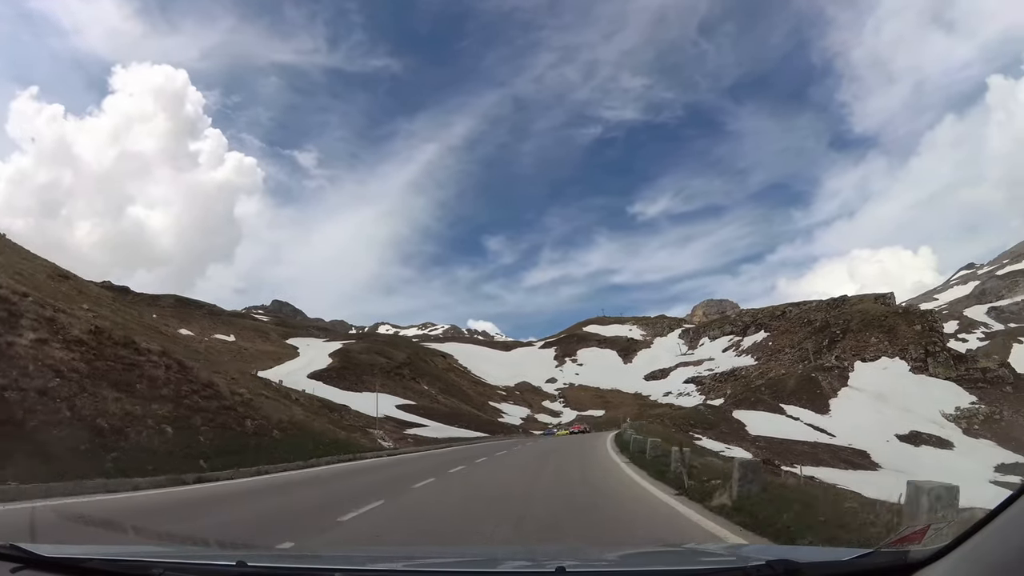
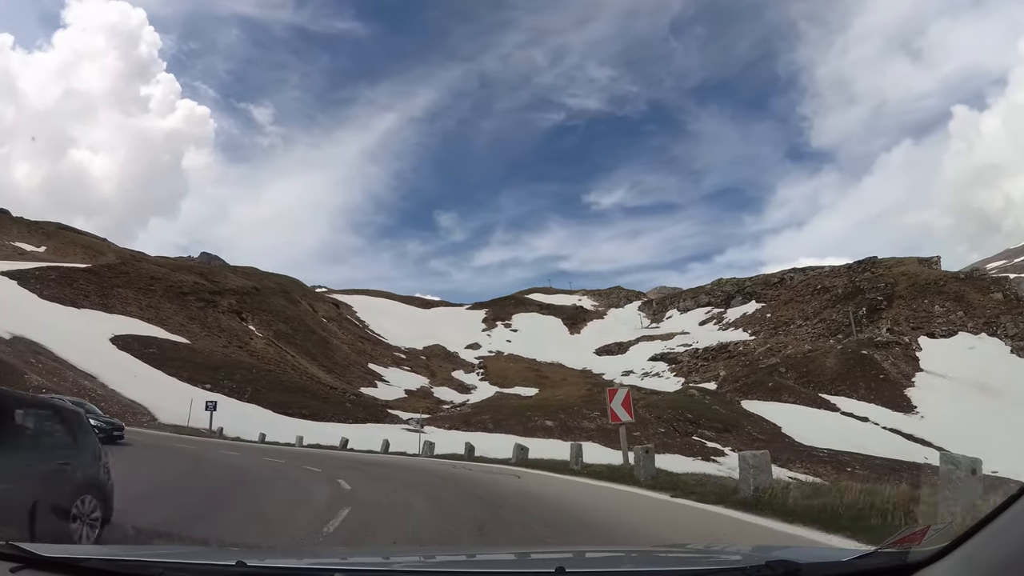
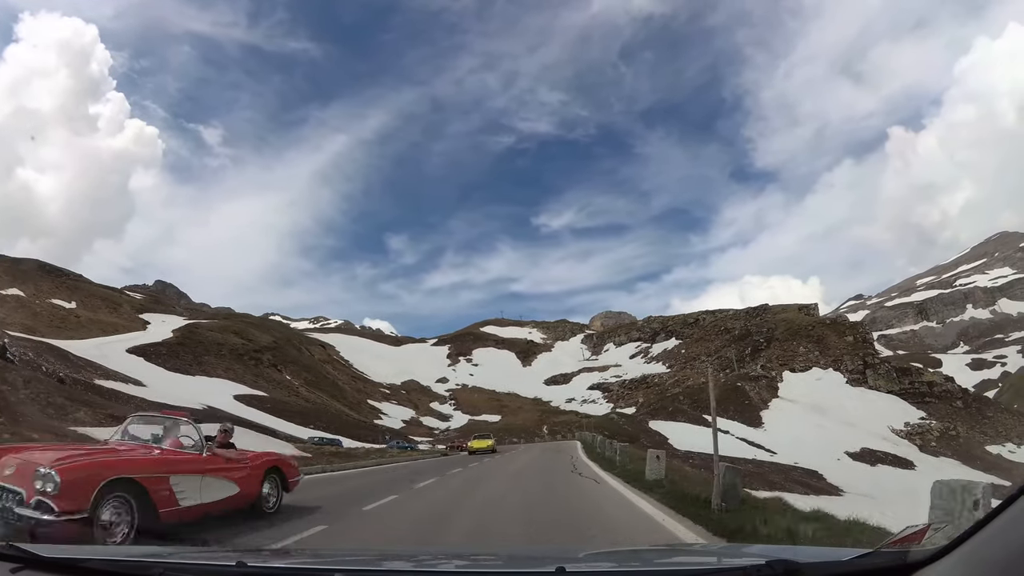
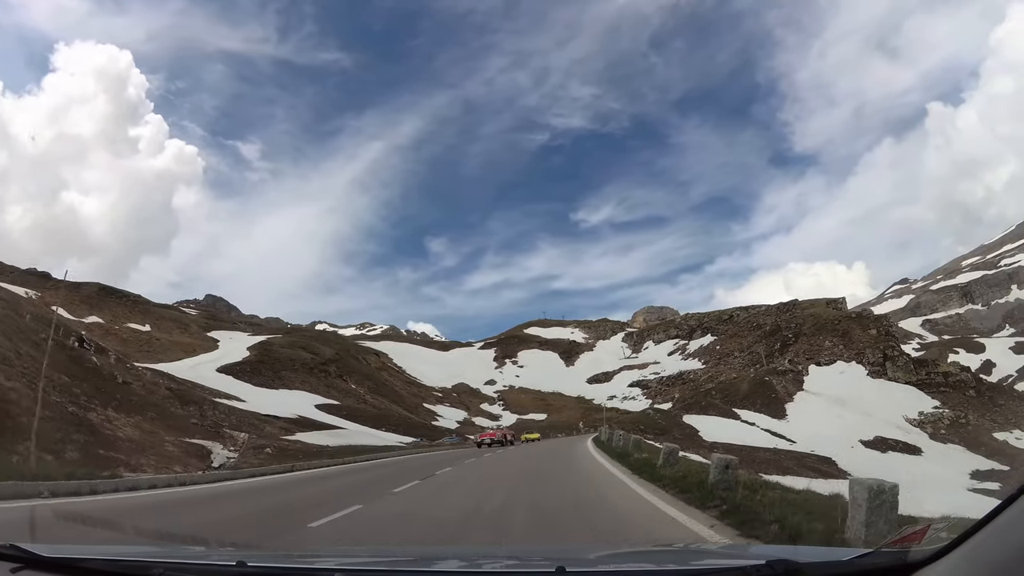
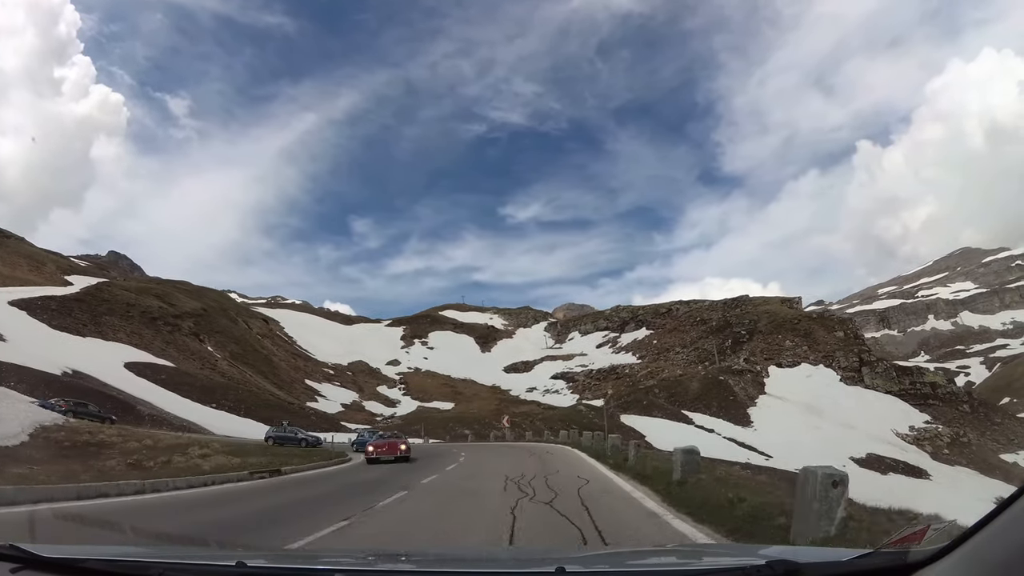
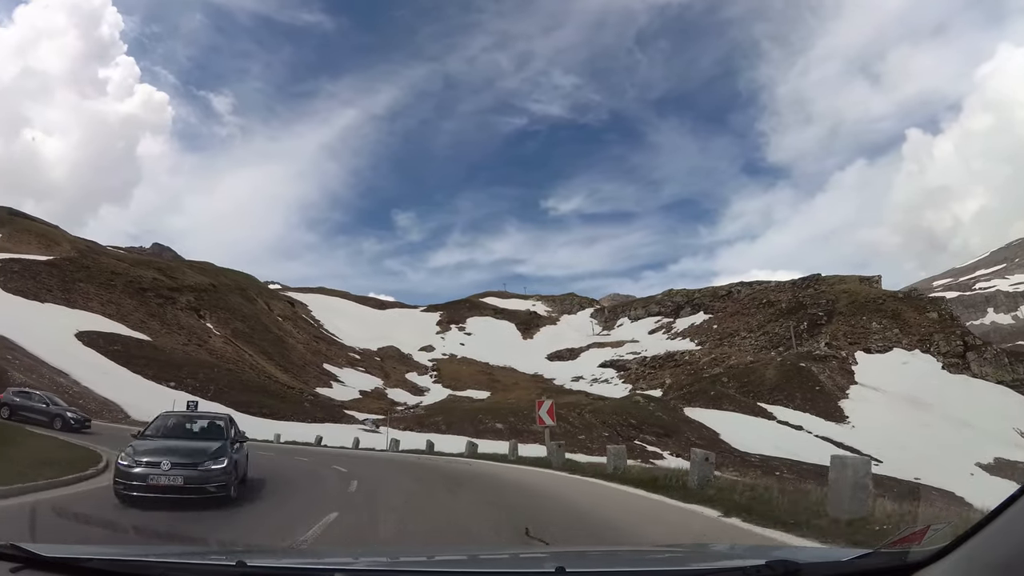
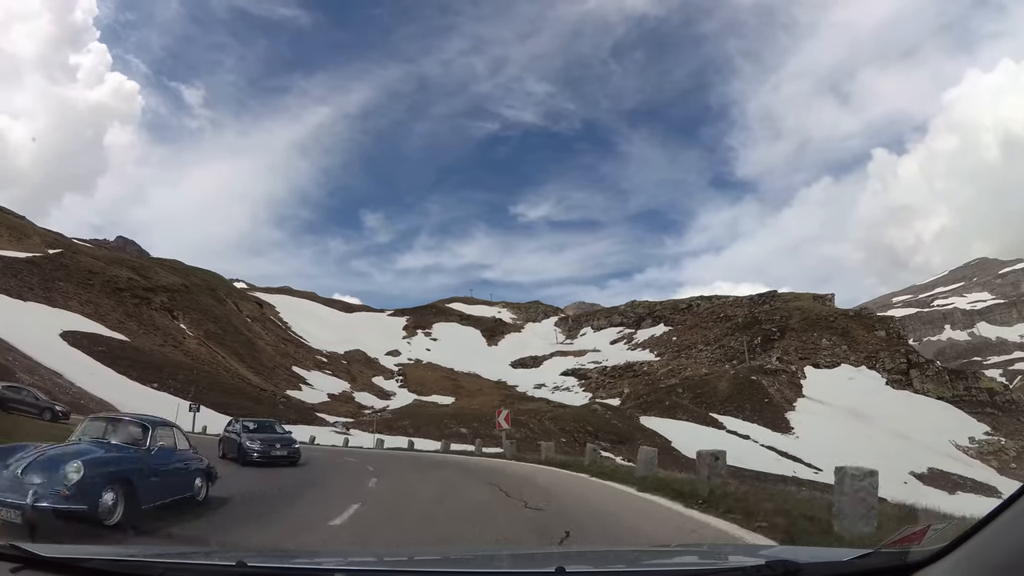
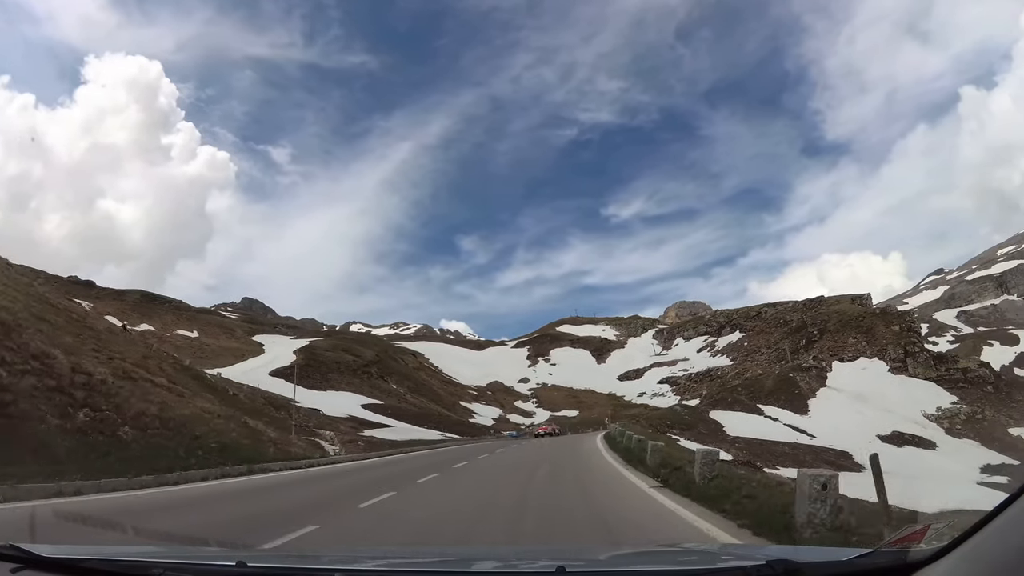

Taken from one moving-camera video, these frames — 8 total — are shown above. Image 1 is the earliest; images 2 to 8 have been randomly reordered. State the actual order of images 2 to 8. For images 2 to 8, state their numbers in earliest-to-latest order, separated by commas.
8, 4, 3, 5, 7, 6, 2
